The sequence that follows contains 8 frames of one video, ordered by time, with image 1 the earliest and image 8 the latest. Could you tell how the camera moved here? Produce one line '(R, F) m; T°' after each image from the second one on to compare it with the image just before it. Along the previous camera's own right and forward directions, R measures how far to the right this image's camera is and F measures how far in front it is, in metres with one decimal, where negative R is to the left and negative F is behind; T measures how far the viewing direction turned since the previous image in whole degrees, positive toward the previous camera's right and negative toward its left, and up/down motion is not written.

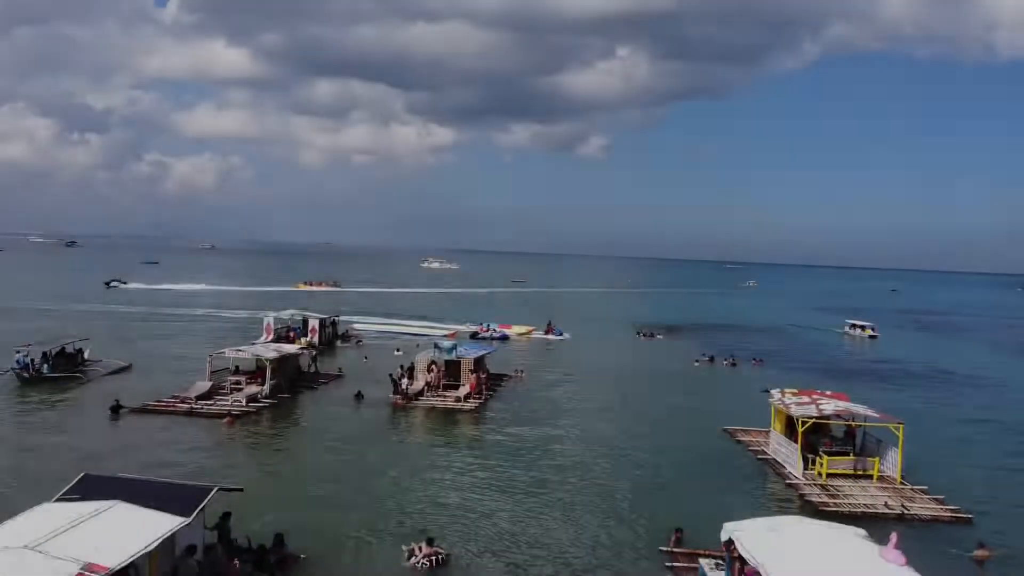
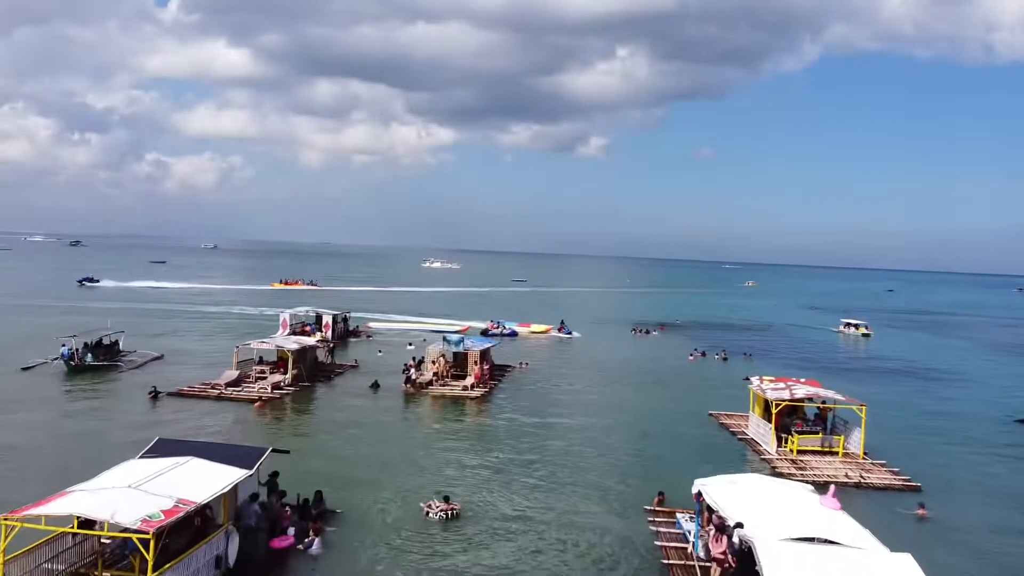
(-0.2, -2.6) m; 0°
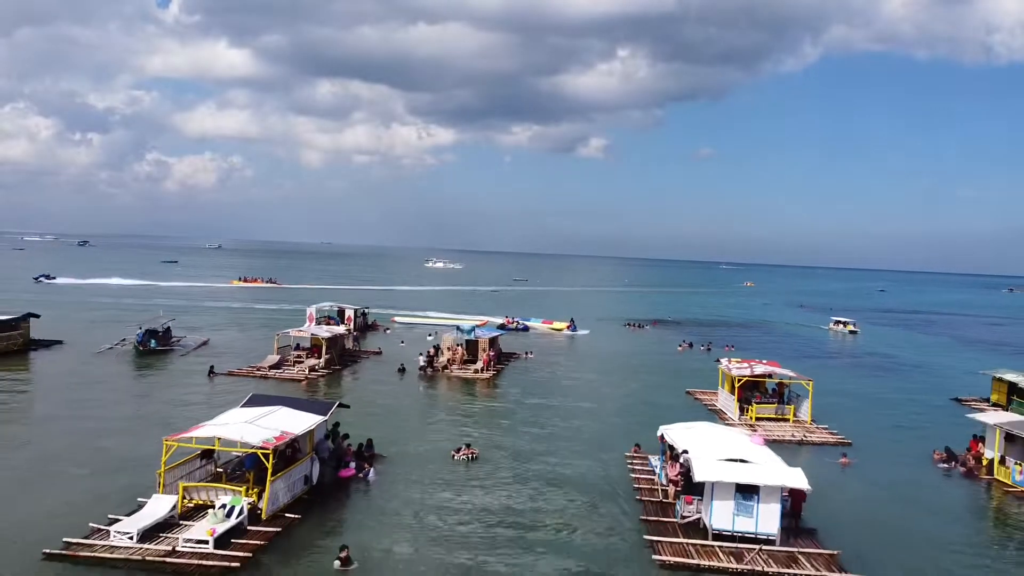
(-0.3, -5.0) m; 0°
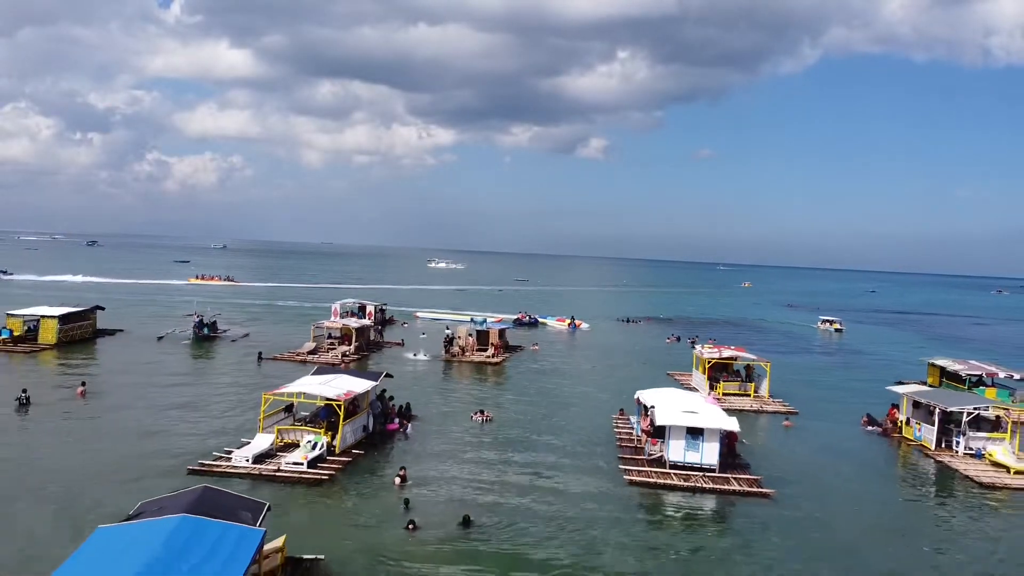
(-0.4, -5.9) m; 0°
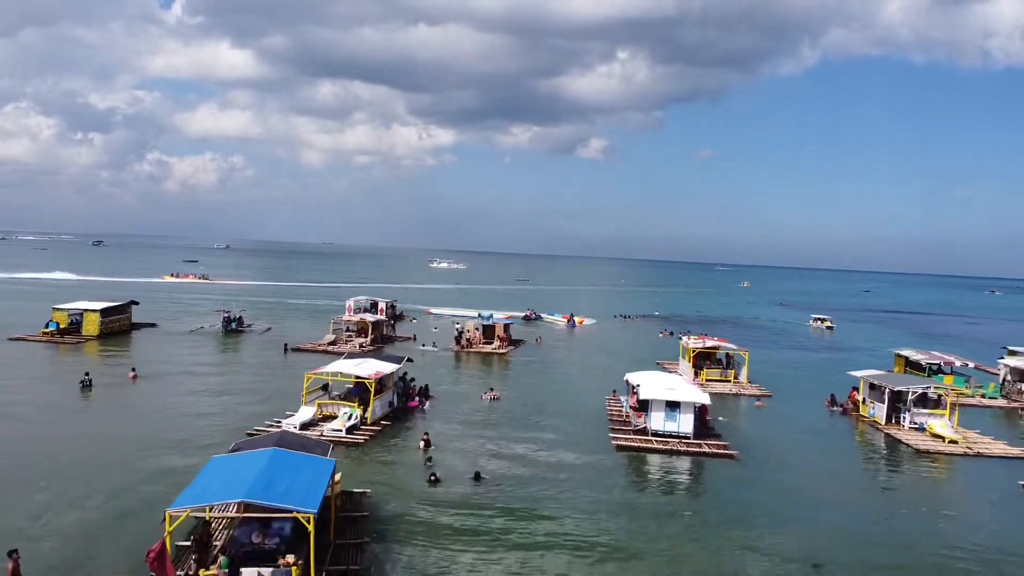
(-0.3, -4.0) m; 0°
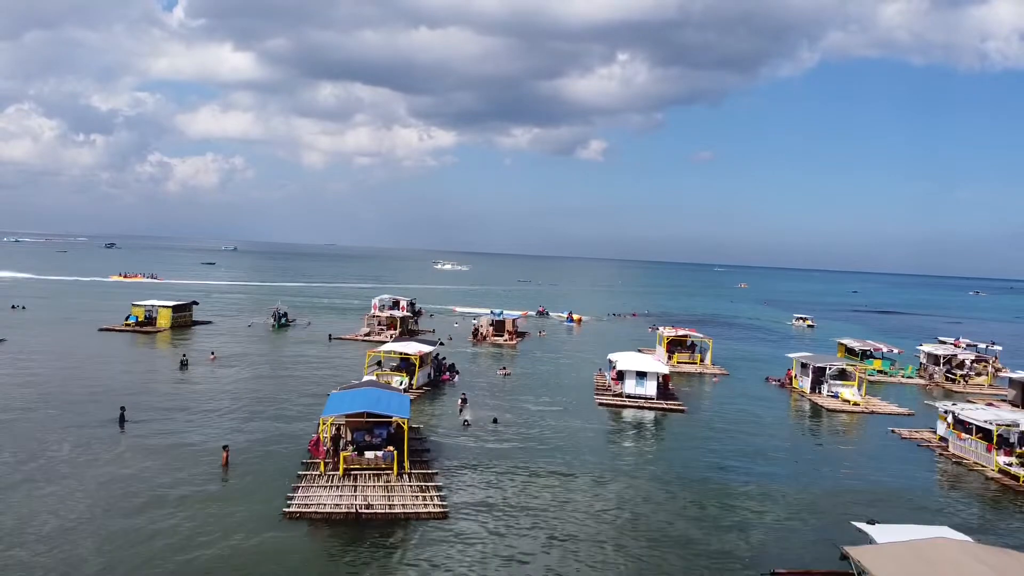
(-0.6, -8.9) m; 0°
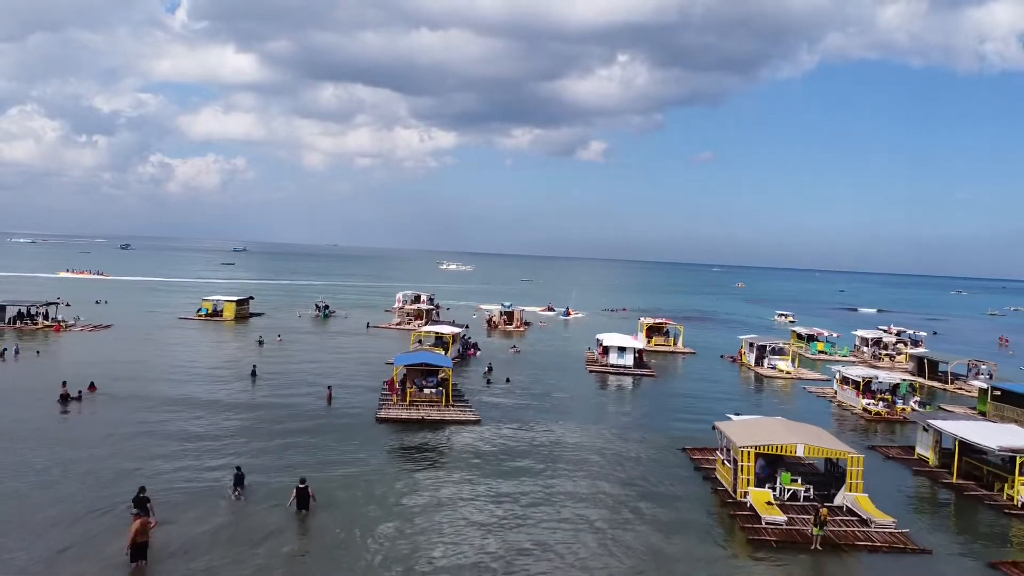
(-0.8, -10.8) m; 0°
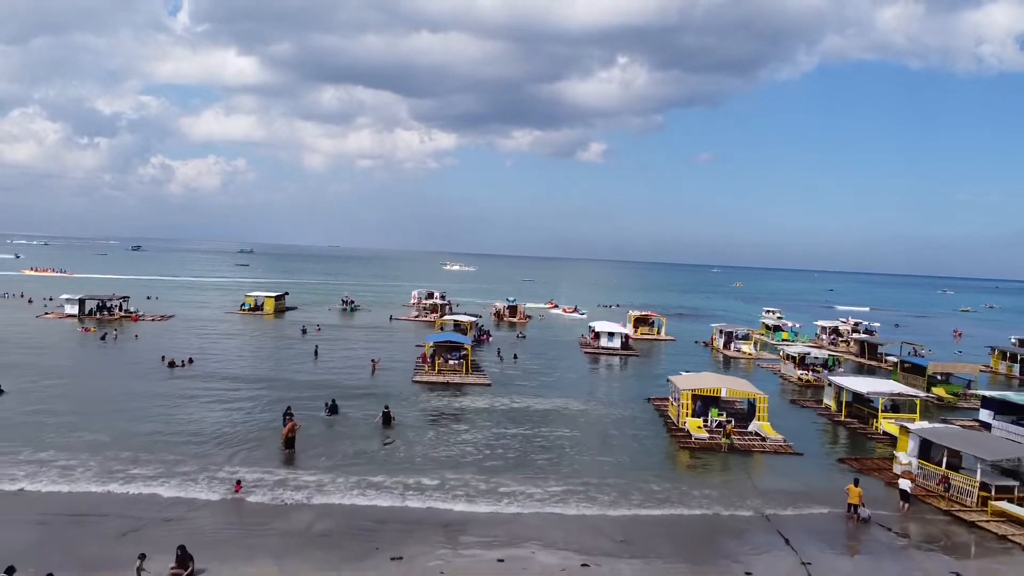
(-0.5, -8.9) m; 0°
